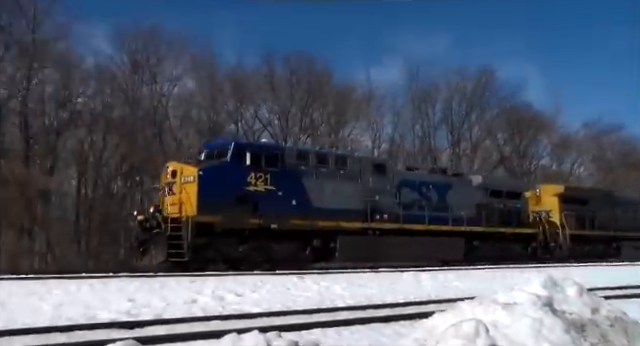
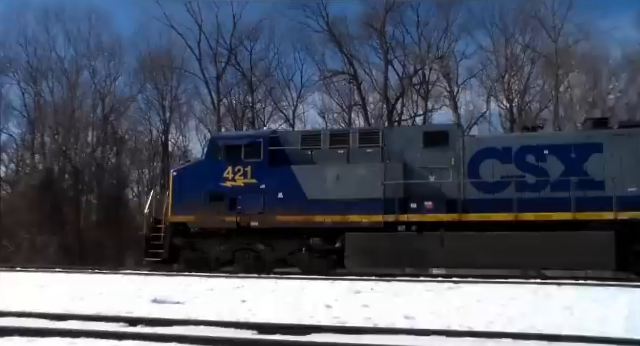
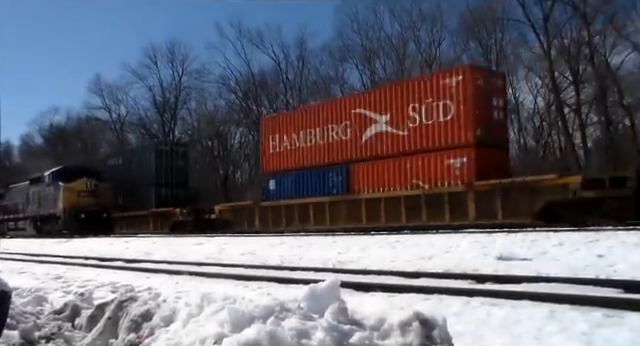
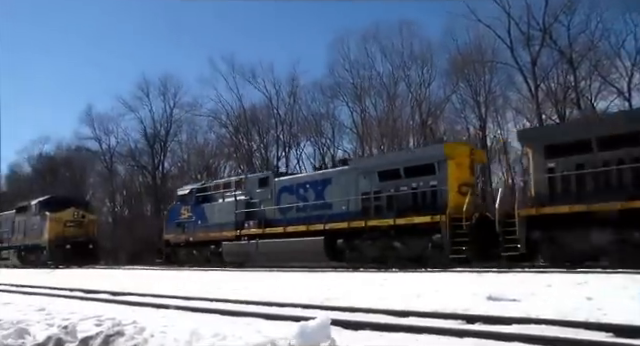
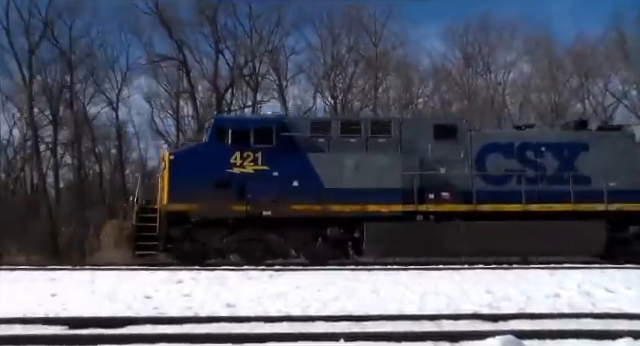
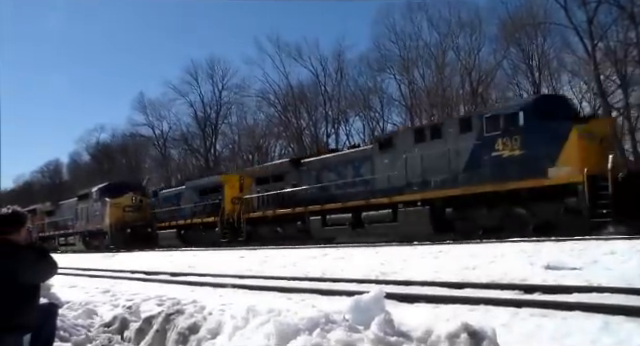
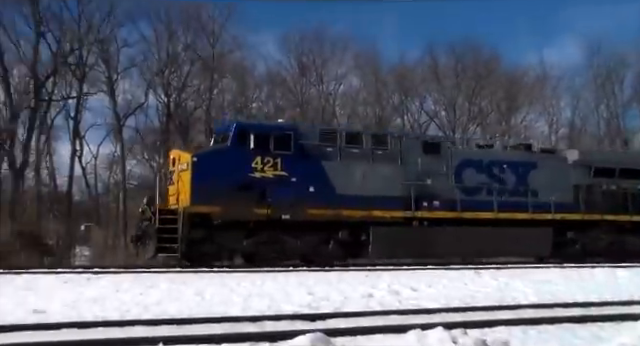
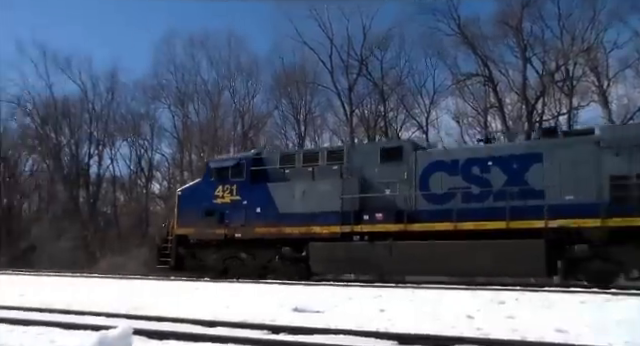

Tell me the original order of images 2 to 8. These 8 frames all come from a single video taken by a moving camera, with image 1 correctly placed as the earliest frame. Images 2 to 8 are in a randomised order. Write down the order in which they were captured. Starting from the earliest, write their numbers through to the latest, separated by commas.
7, 5, 2, 8, 4, 6, 3
